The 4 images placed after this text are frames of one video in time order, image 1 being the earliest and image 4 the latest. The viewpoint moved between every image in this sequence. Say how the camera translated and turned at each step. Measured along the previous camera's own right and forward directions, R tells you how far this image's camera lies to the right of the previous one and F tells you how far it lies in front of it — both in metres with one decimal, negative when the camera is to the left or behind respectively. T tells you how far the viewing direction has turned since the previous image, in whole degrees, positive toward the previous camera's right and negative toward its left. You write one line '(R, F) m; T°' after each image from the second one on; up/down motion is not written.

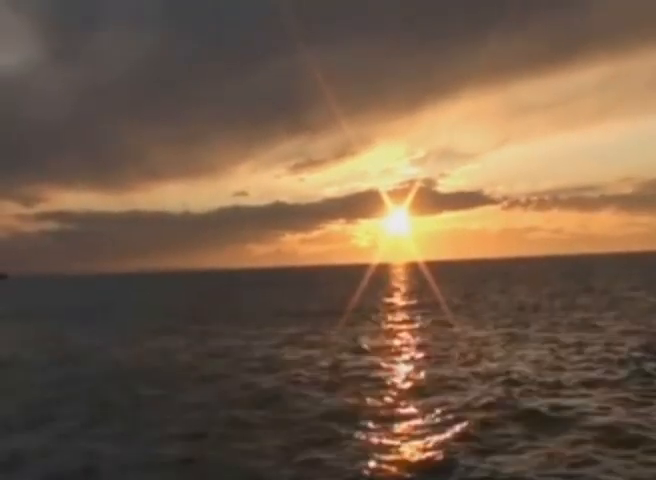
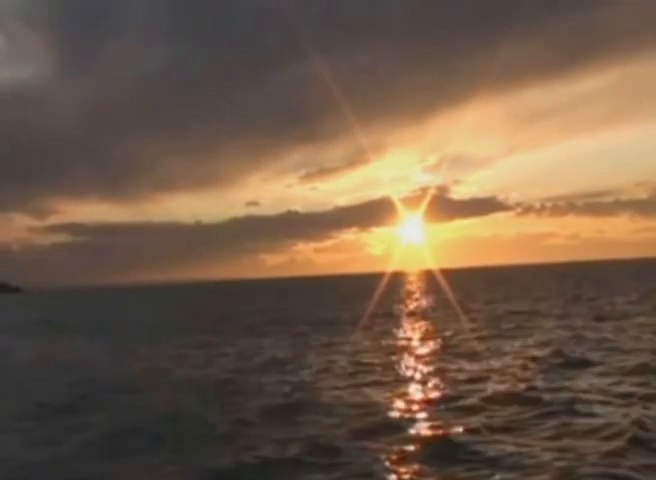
(-1.1, +0.9) m; 0°
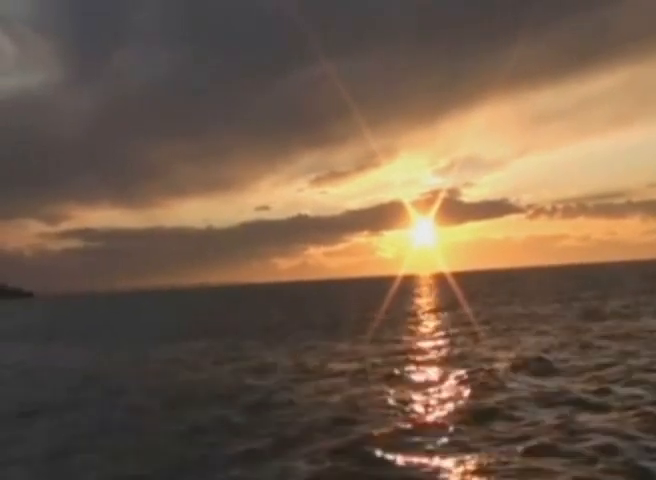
(-0.1, -0.1) m; -1°
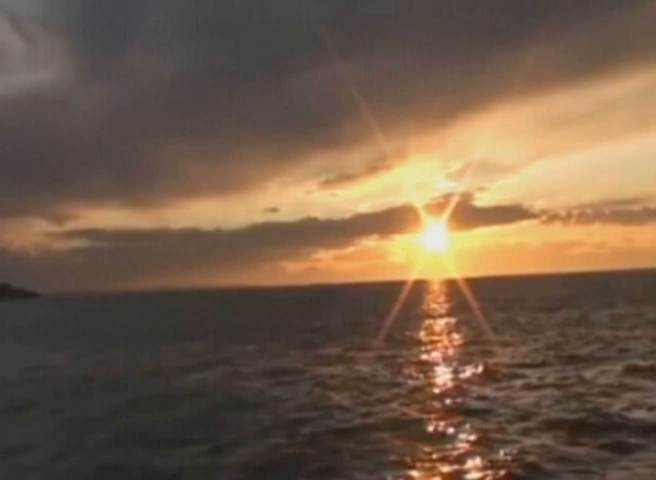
(+0.1, +2.0) m; -1°
